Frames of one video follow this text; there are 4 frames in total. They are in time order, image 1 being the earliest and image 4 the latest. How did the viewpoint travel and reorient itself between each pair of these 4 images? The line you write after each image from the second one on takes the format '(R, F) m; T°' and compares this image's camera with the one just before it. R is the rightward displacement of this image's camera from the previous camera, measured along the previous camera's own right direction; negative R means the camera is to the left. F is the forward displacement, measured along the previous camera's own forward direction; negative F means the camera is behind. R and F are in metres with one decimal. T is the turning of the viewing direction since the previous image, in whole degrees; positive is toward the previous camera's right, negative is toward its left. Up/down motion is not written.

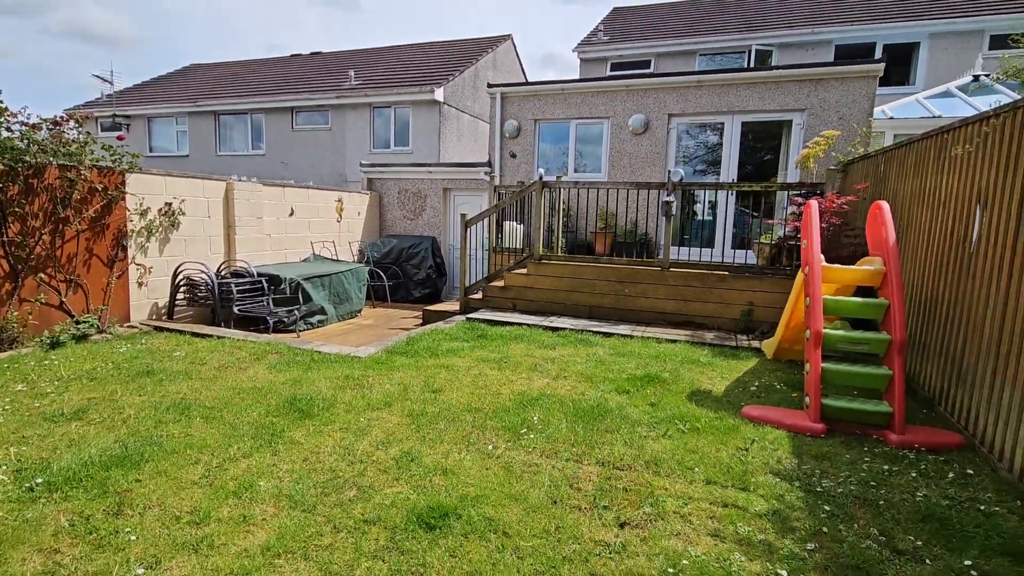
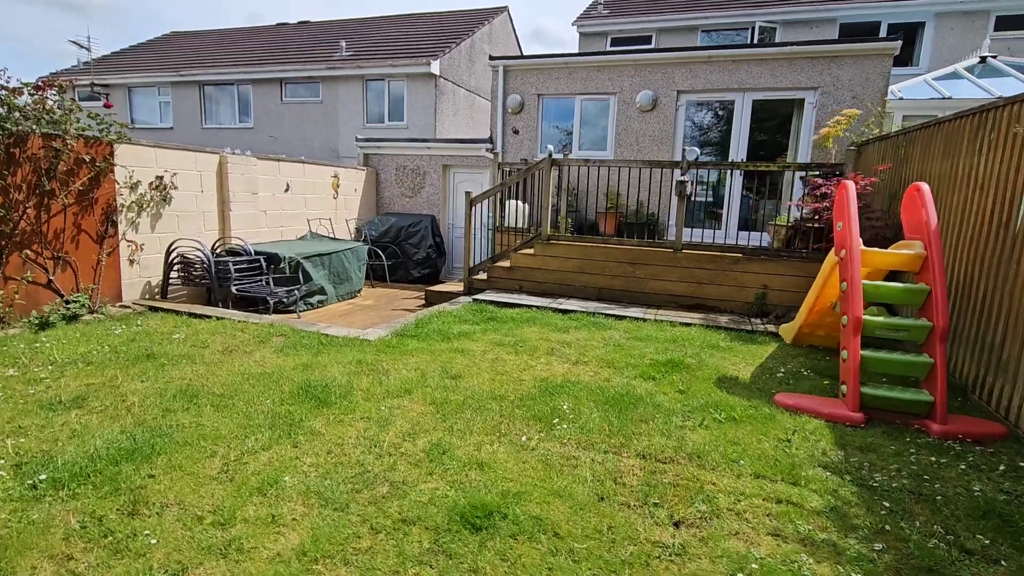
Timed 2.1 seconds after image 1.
(-0.3, +0.2) m; +2°
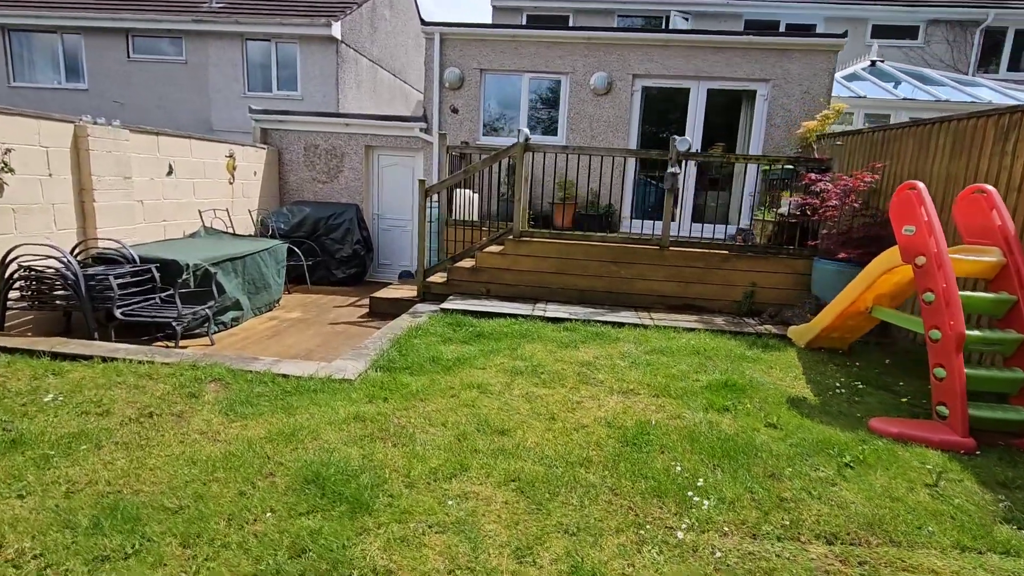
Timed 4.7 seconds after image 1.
(-1.0, +1.0) m; +14°
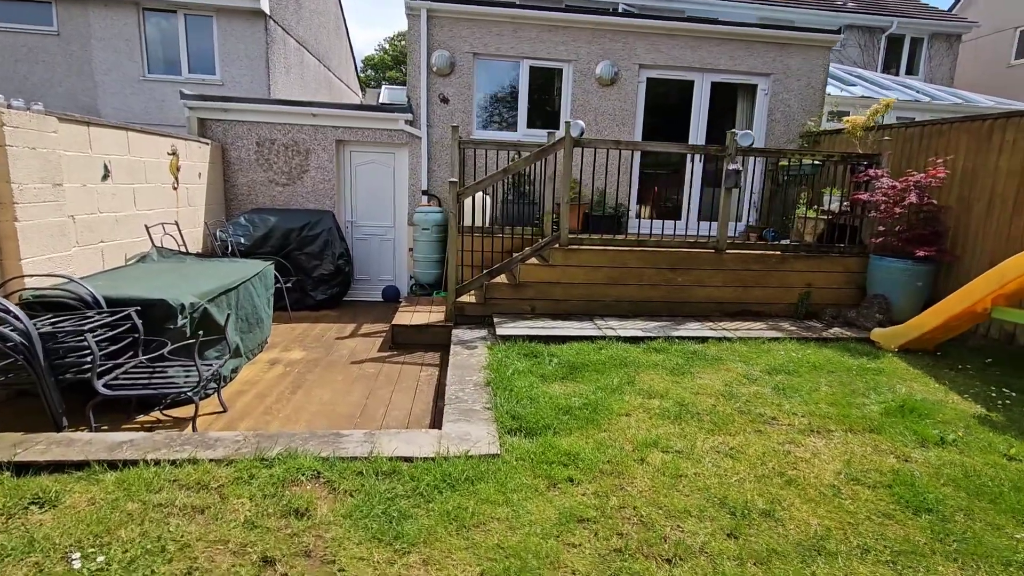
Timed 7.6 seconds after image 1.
(-1.5, +0.9) m; +12°
